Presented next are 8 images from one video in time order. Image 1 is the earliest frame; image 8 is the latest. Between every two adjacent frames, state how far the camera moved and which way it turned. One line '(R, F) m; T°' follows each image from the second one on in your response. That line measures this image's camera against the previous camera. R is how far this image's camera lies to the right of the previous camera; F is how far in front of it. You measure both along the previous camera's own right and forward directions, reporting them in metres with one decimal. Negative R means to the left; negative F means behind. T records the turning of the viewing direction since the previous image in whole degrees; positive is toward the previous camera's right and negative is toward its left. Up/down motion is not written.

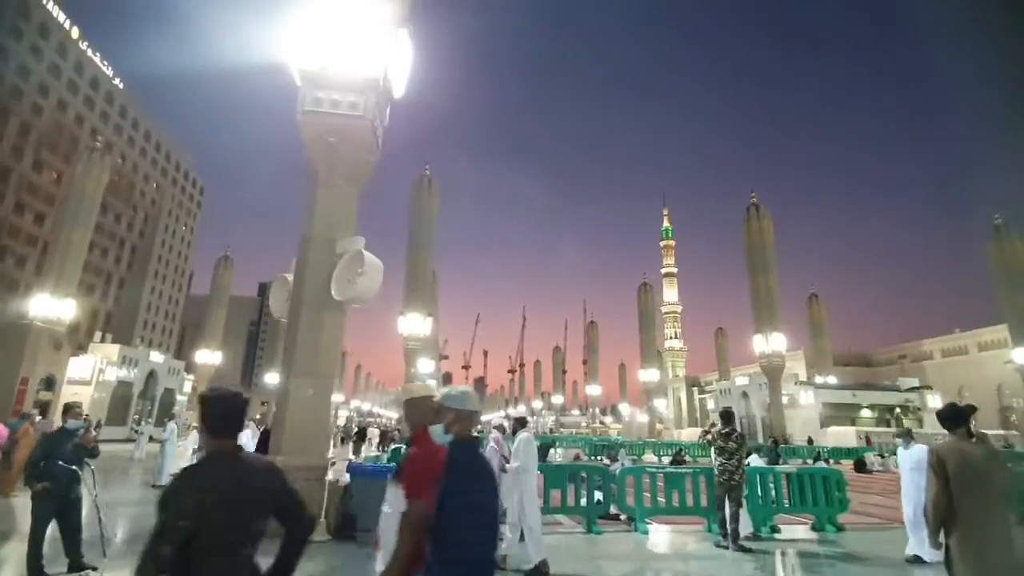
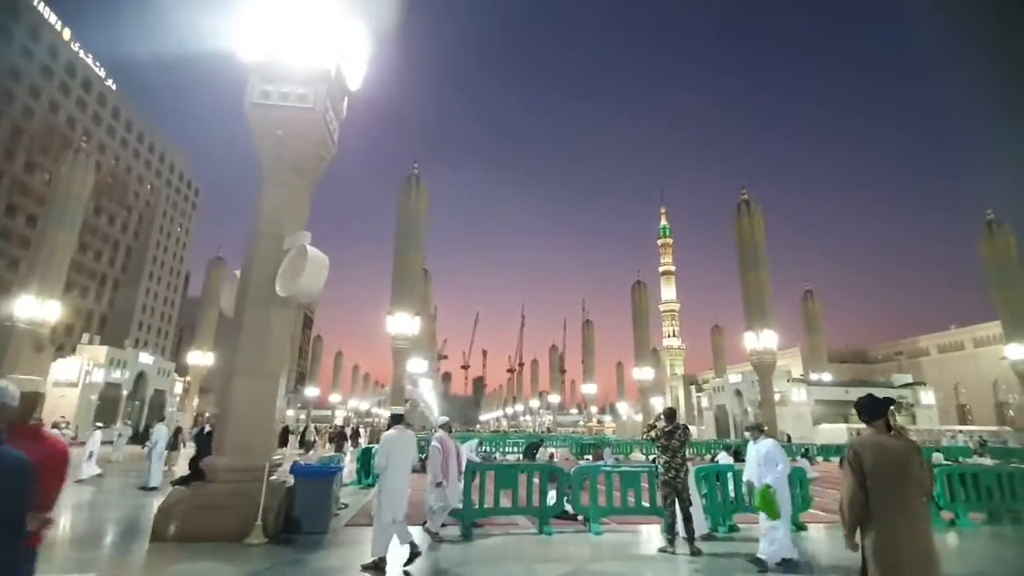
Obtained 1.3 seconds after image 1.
(+0.8, +0.2) m; 0°
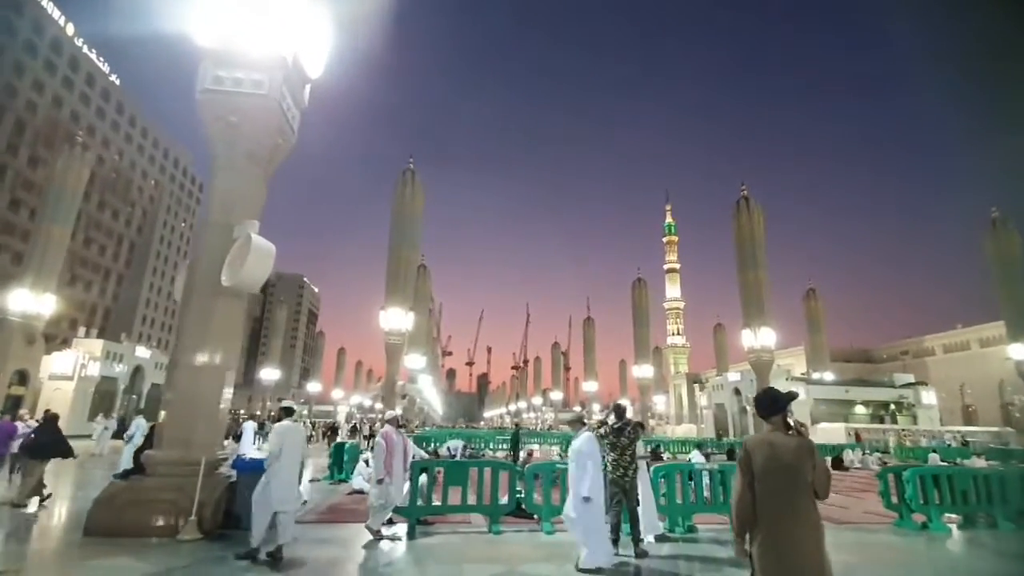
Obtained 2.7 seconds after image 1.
(+0.8, +0.3) m; -1°
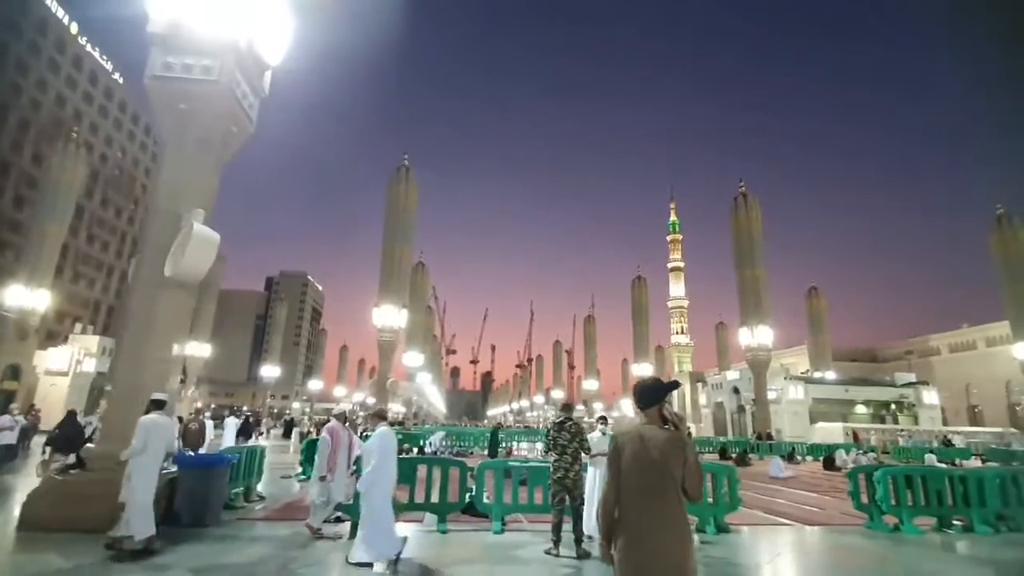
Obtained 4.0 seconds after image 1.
(+0.8, +0.3) m; -1°
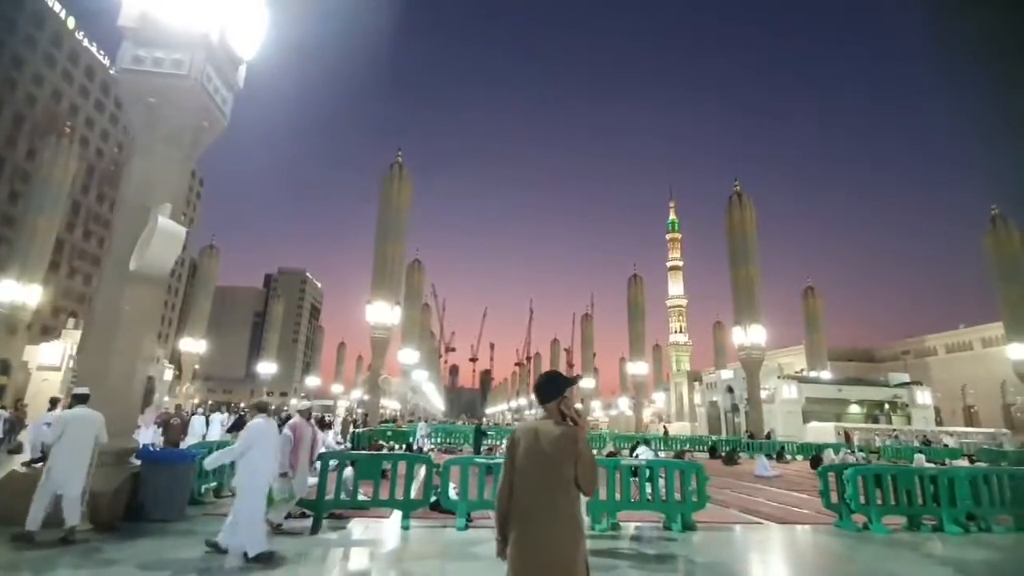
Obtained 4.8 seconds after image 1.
(+0.5, 0.0) m; 0°
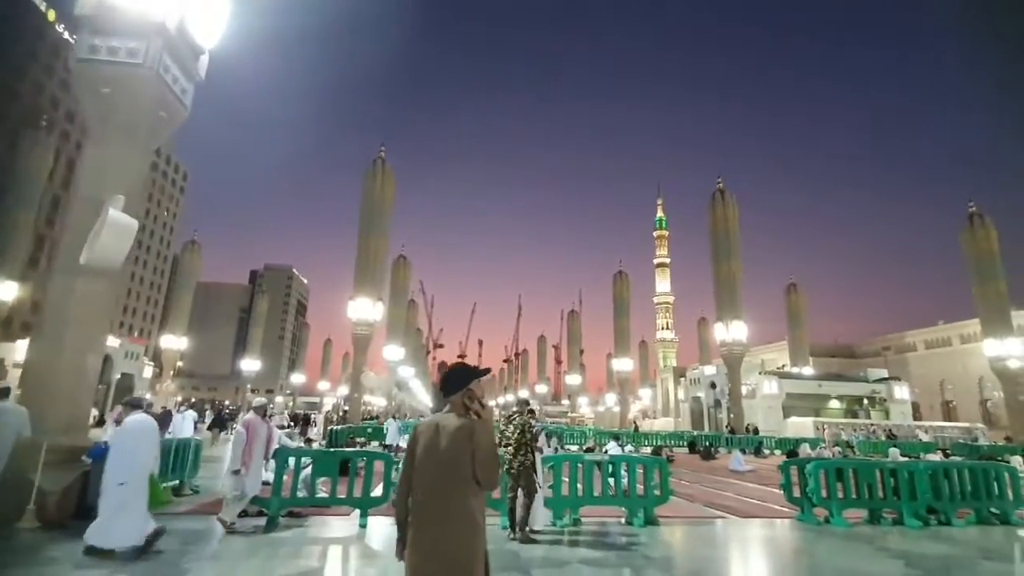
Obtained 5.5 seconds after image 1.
(+0.4, +0.1) m; +1°
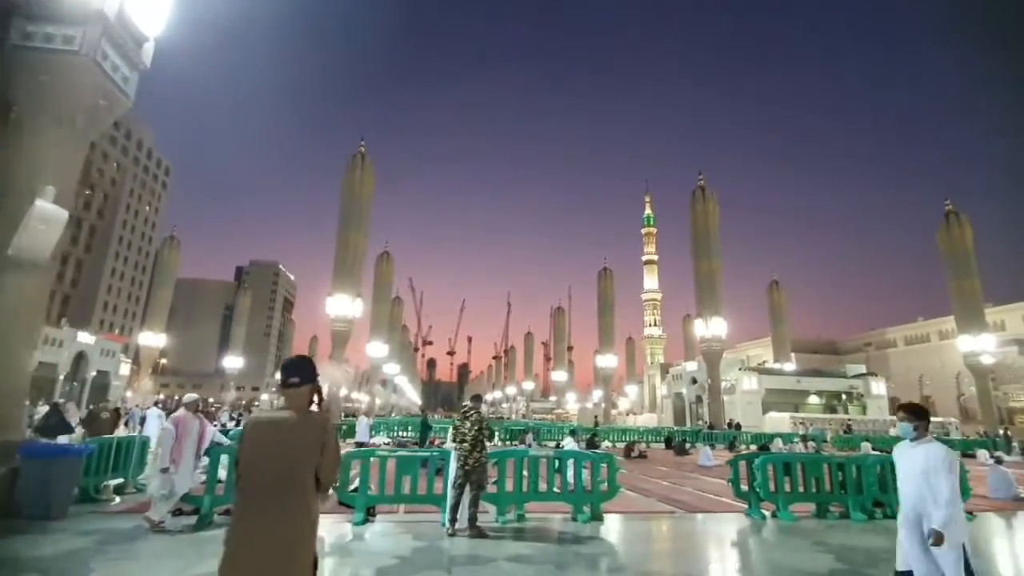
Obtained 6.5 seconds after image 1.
(+0.7, +0.1) m; +1°
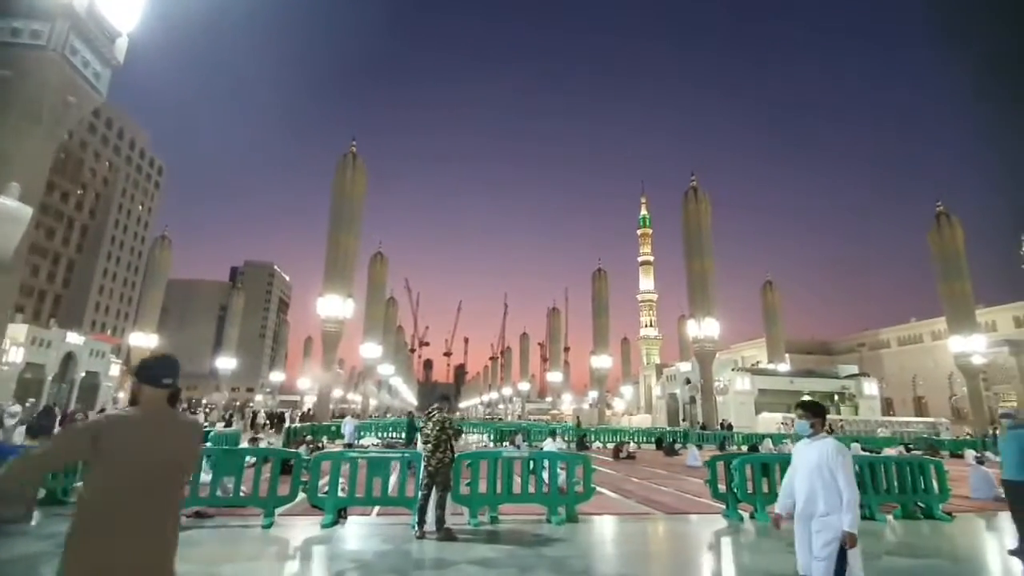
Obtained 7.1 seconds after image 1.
(+0.3, +0.1) m; 0°
